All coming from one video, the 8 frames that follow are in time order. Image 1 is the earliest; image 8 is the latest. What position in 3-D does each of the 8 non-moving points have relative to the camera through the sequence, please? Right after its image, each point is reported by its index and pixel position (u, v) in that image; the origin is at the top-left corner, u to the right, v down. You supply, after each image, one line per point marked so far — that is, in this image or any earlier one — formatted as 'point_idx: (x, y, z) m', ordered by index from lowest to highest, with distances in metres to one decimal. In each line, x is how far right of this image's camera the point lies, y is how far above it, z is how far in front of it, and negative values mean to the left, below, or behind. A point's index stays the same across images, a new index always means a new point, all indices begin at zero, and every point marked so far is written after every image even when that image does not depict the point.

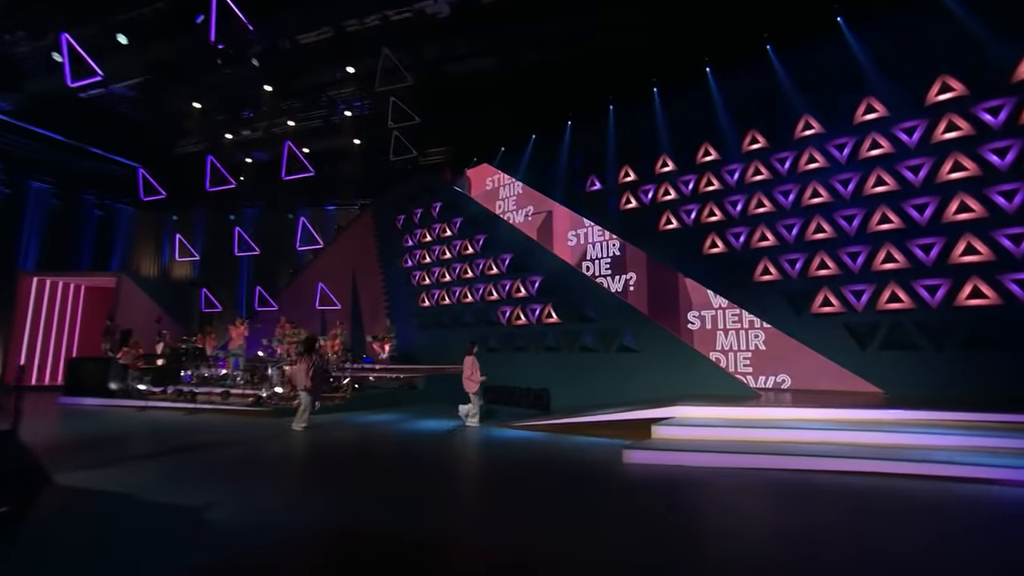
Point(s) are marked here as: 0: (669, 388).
0: (+3.9, -2.4, +10.6) m
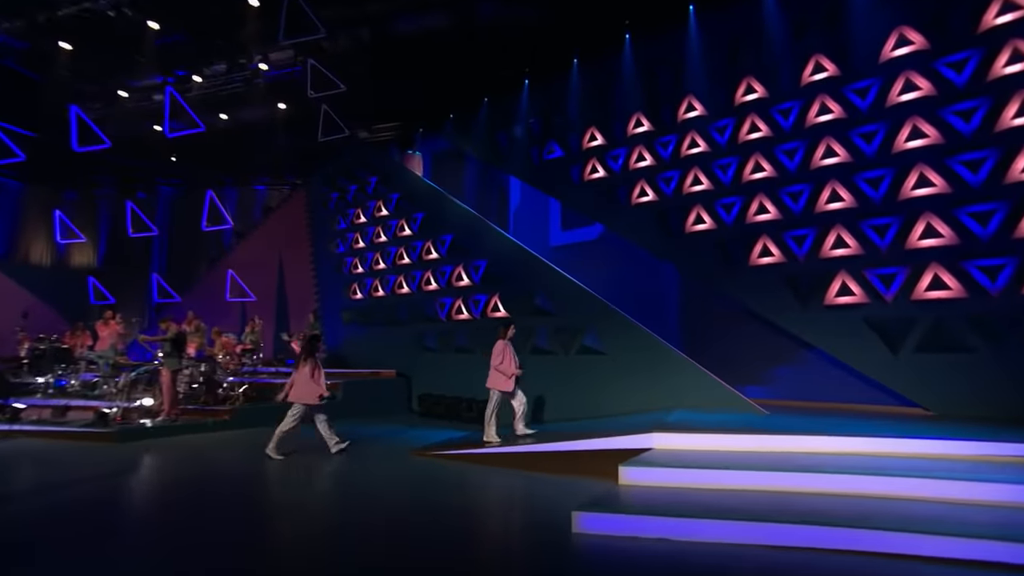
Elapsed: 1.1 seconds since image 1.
0: (+2.6, -2.1, +8.2) m
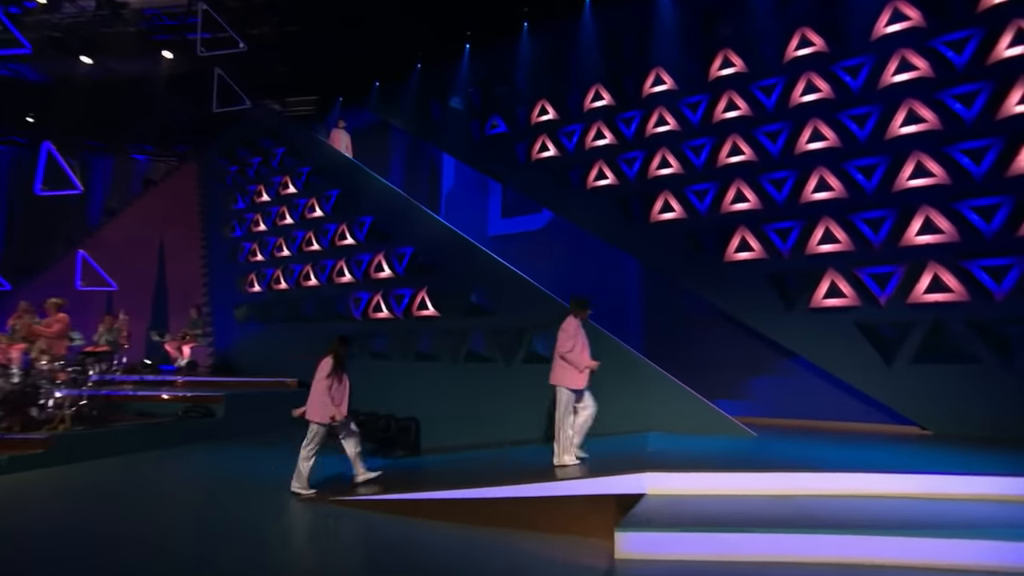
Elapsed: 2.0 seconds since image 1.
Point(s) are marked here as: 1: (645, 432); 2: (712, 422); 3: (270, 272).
0: (+1.6, -2.0, +6.8) m
1: (+2.0, -2.1, +6.6) m
2: (+2.7, -1.8, +6.4) m
3: (-6.0, +0.4, +11.3) m
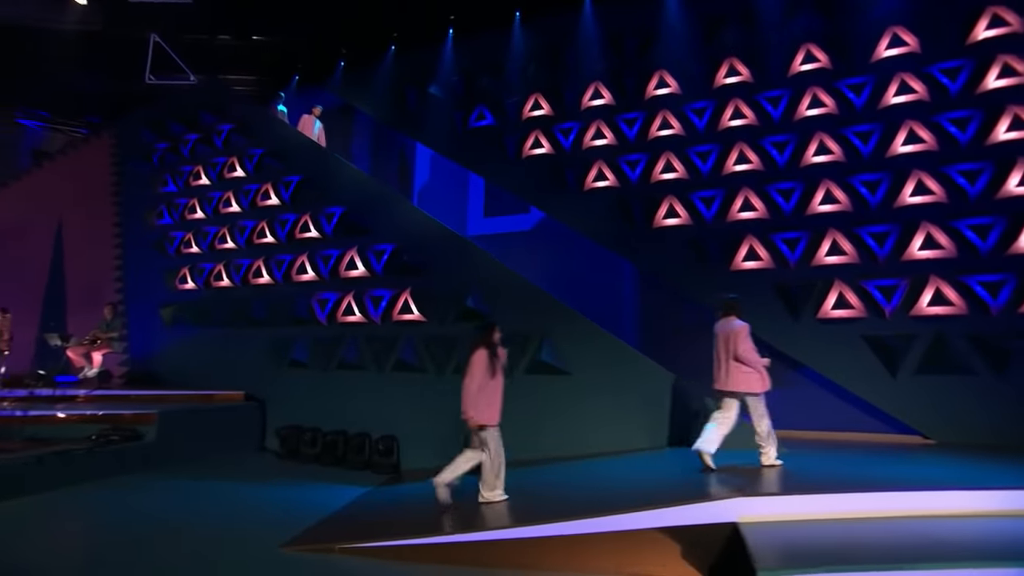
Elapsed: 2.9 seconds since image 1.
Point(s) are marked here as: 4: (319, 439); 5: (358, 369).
0: (+1.7, -2.1, +6.4) m
1: (+2.1, -2.2, +6.2) m
2: (+2.9, -1.9, +6.1) m
3: (-6.4, +0.5, +9.6) m
4: (-3.3, -2.6, +7.7) m
5: (-2.7, -1.5, +7.9) m
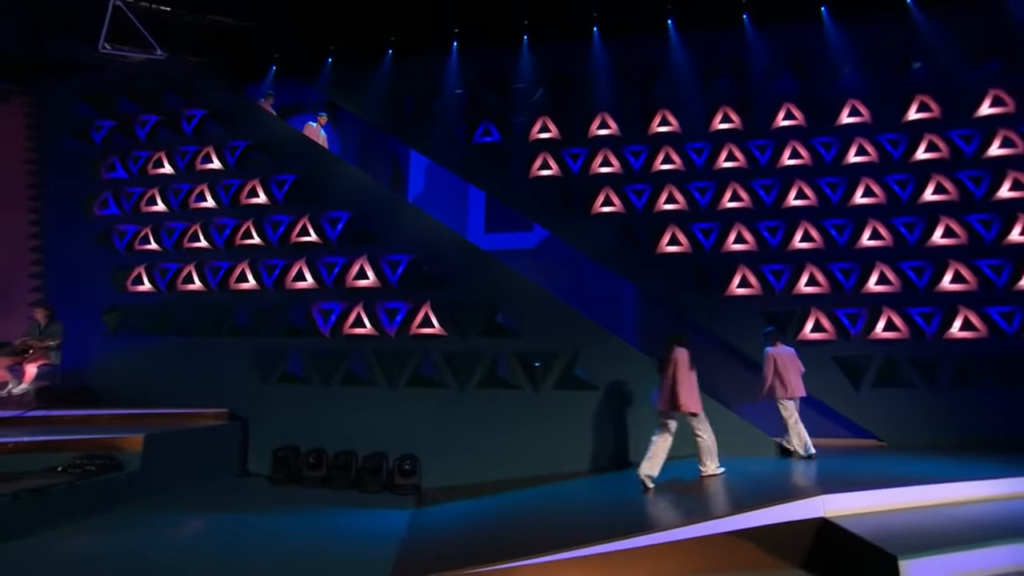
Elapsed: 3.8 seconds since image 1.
0: (+2.2, -2.4, +6.8) m
1: (+2.6, -2.5, +6.8) m
2: (+3.4, -2.3, +6.8) m
3: (-6.4, +0.4, +8.5) m
4: (-3.0, -2.8, +7.1) m
5: (-2.4, -1.6, +7.5) m
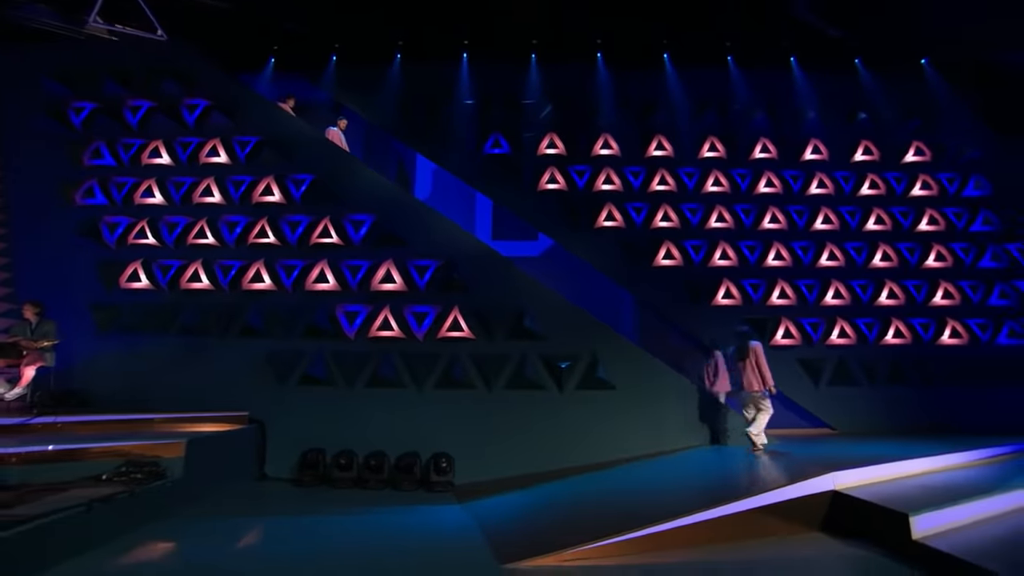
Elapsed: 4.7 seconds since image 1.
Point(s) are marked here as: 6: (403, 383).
0: (+2.6, -2.6, +7.7) m
1: (+3.1, -2.7, +7.7) m
2: (+3.8, -2.5, +7.9) m
3: (-6.0, +0.4, +8.1) m
4: (-2.5, -2.8, +7.2) m
5: (-2.0, -1.7, +7.7) m
6: (-1.9, -1.6, +7.7) m
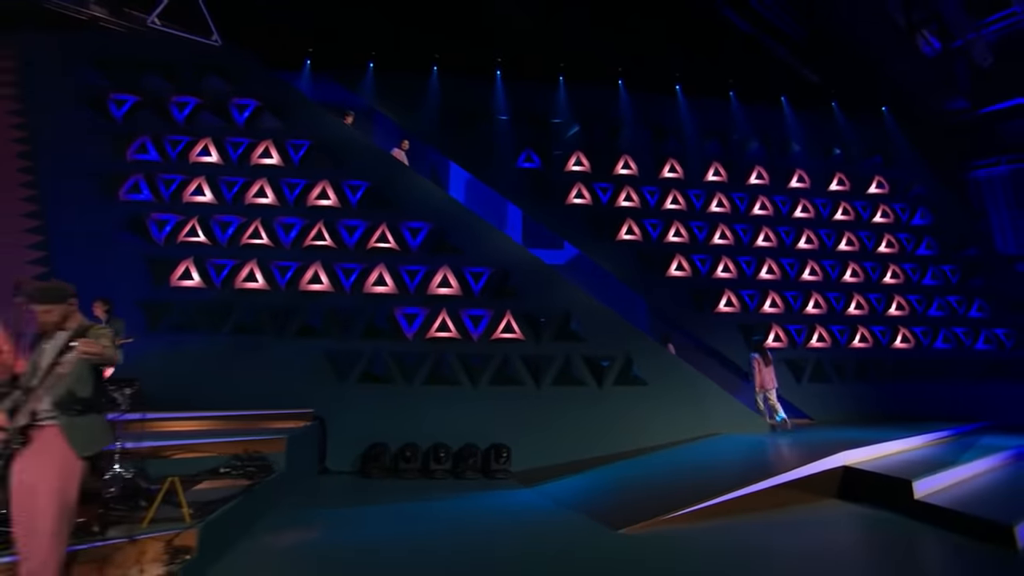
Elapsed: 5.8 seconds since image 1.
0: (+3.4, -2.8, +8.9) m
1: (+3.9, -2.9, +8.9) m
2: (+4.6, -2.7, +9.2) m
3: (-5.1, +0.4, +8.2) m
4: (-1.6, -2.9, +7.8) m
5: (-1.2, -1.8, +8.3) m
6: (-1.0, -1.7, +8.3) m
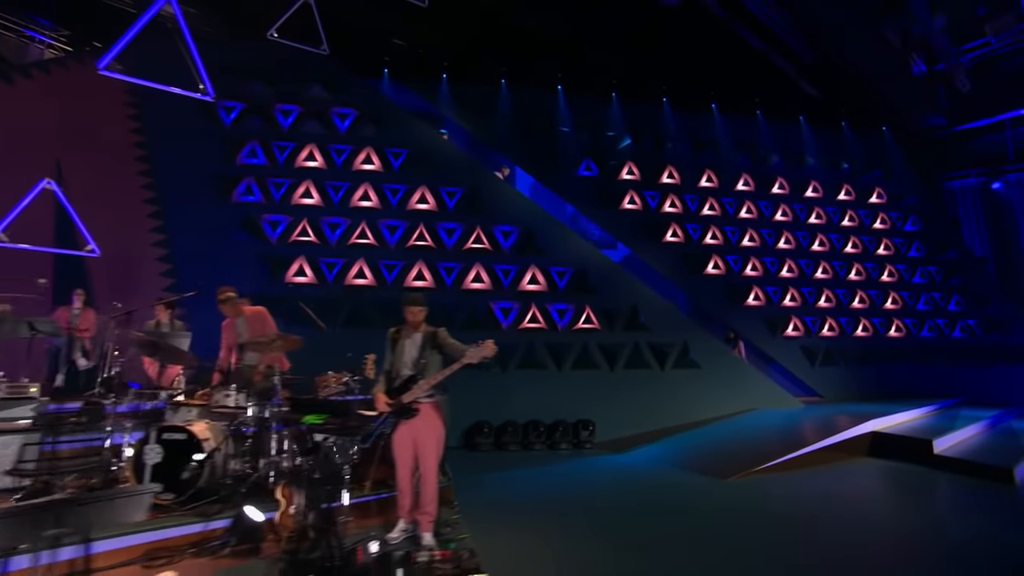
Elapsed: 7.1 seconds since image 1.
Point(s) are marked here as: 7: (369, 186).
0: (+5.0, -2.7, +10.4) m
1: (+5.5, -2.8, +10.5) m
2: (+6.2, -2.7, +10.8) m
3: (-3.4, +0.5, +9.0) m
4: (+0.1, -2.8, +9.0) m
5: (+0.5, -1.7, +9.5) m
6: (+0.7, -1.6, +9.5) m
7: (-2.9, +2.1, +9.4) m
